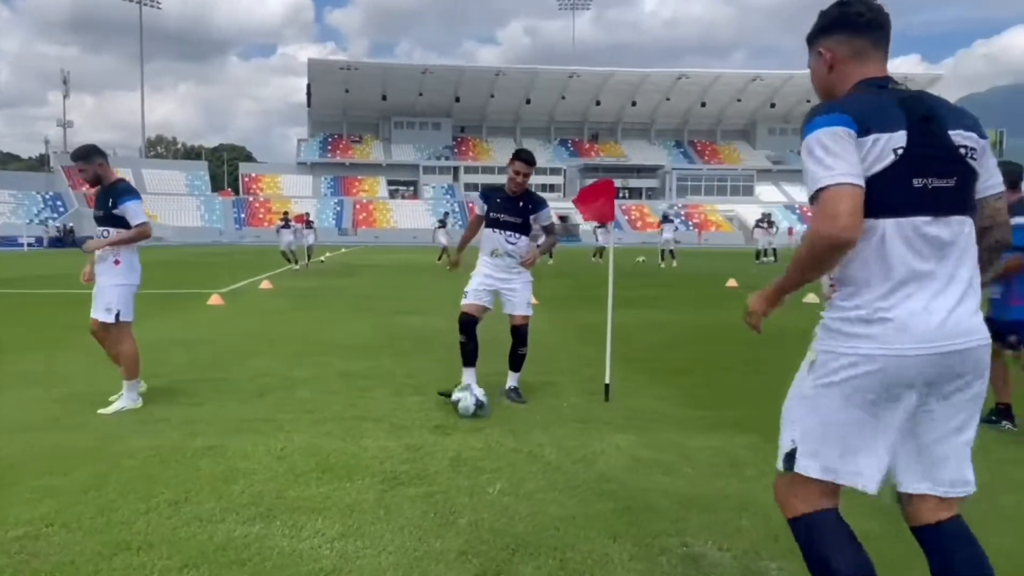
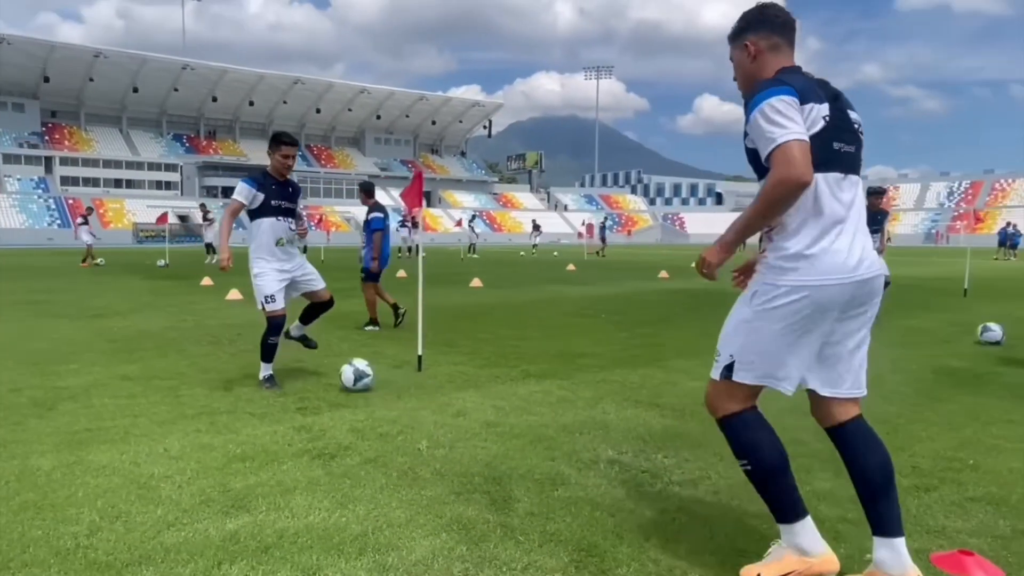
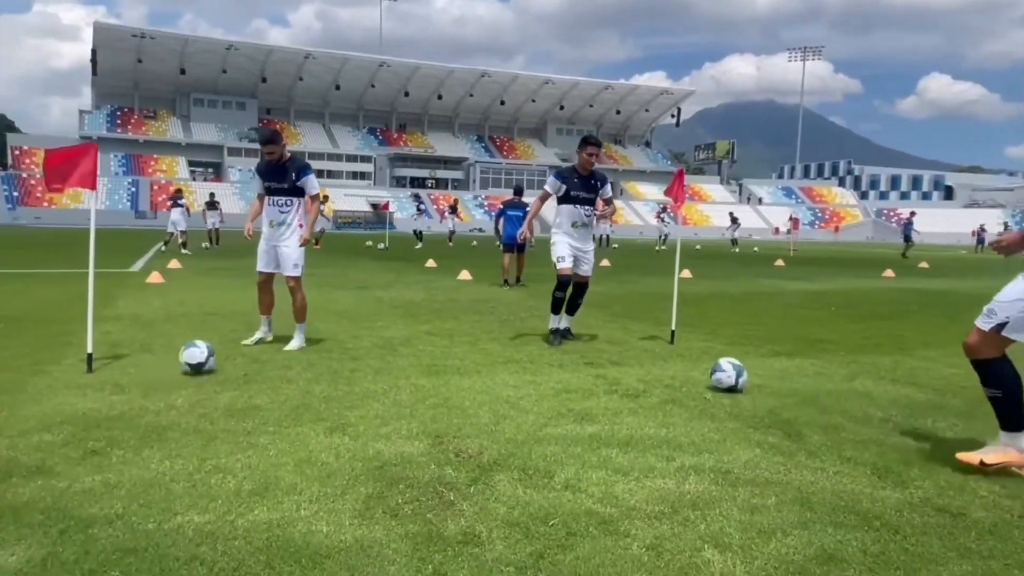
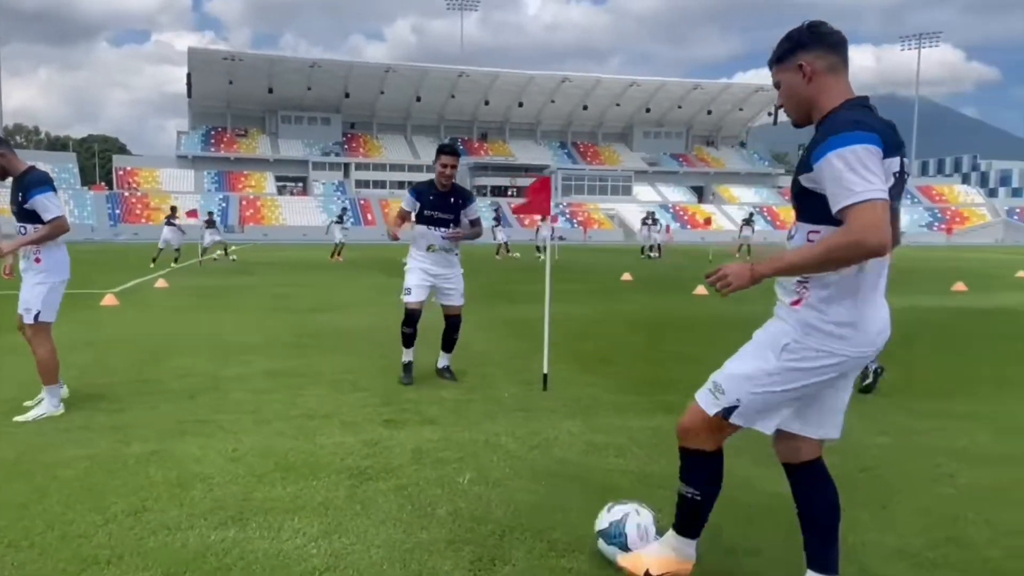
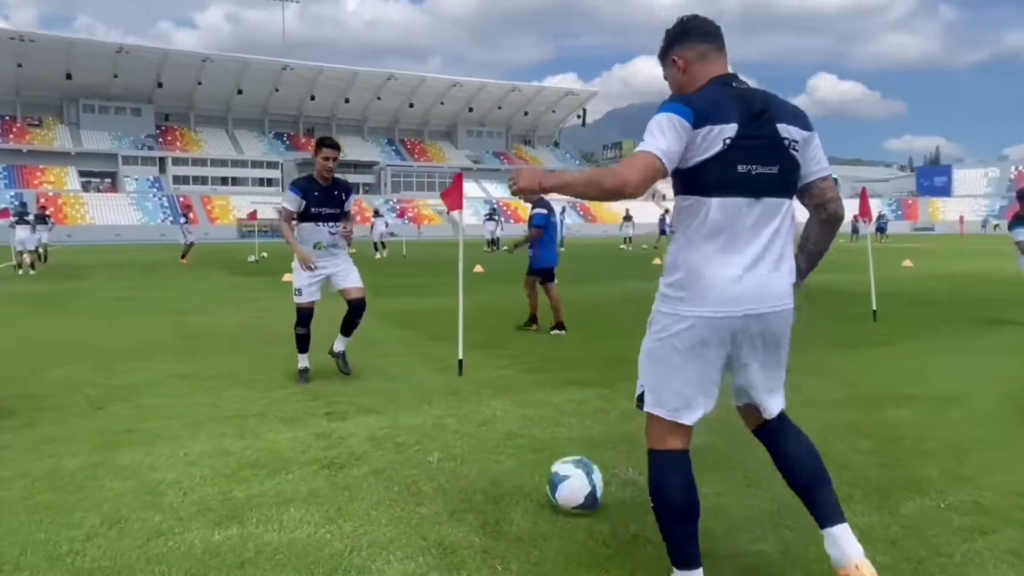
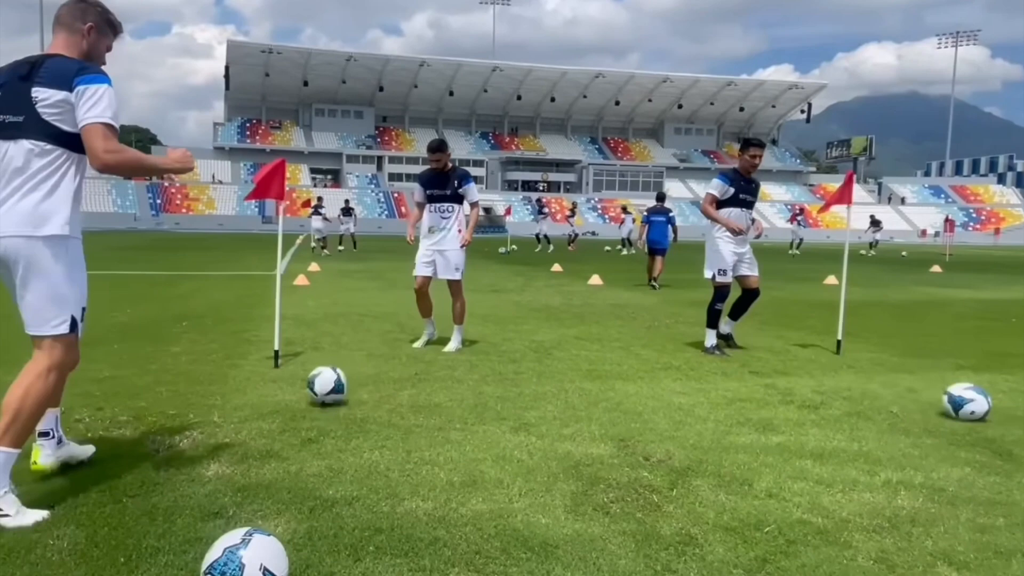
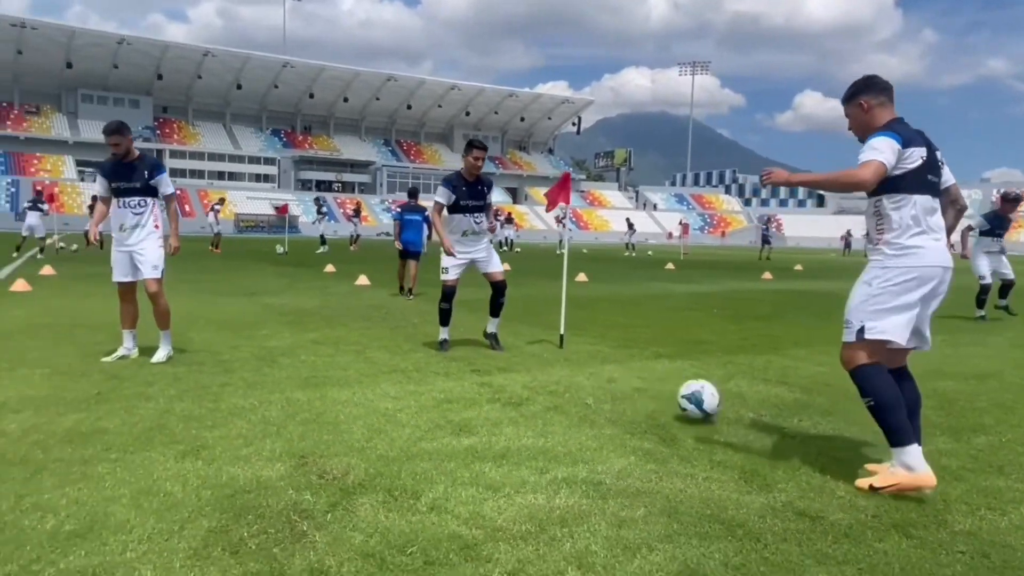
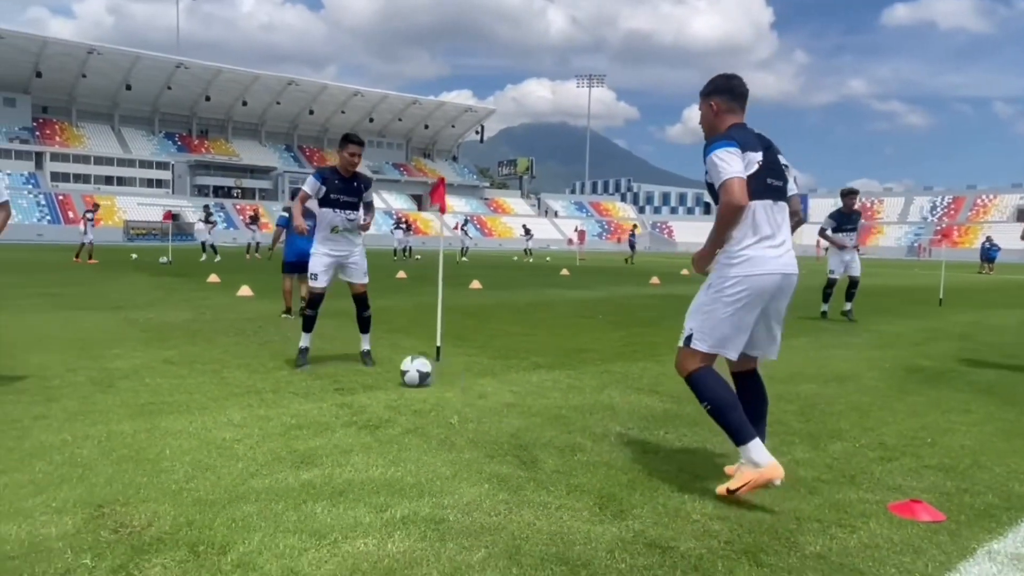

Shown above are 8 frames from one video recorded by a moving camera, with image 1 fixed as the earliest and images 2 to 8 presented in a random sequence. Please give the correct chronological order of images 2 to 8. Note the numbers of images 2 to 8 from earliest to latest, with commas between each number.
4, 5, 2, 8, 7, 3, 6
